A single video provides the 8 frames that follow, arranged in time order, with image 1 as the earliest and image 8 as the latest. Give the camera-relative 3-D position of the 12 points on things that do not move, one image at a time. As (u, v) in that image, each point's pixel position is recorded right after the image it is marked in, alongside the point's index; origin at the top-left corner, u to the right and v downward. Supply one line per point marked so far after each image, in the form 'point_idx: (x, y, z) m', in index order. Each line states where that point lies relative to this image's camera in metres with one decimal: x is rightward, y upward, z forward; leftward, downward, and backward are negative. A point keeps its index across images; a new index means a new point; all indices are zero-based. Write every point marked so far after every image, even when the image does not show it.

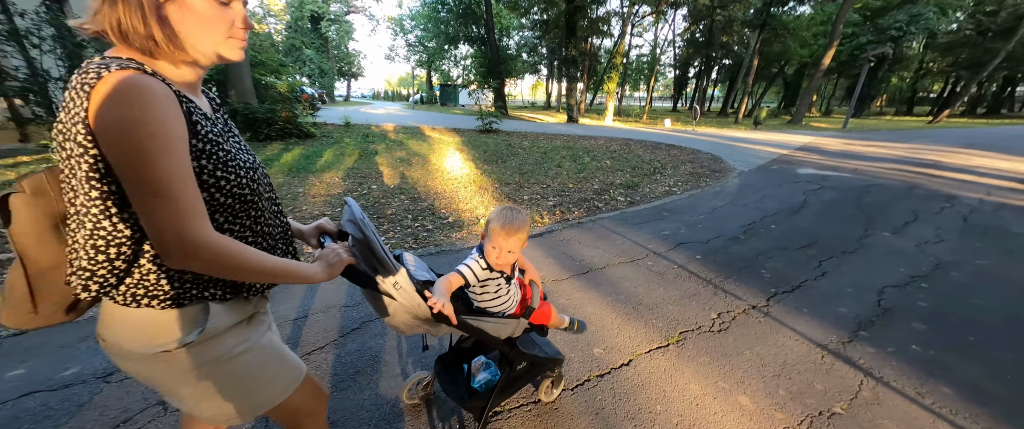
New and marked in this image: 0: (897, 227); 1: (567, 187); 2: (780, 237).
0: (+5.3, -0.2, +4.6) m
1: (+1.2, +0.6, +7.2) m
2: (+3.4, -0.3, +4.3) m
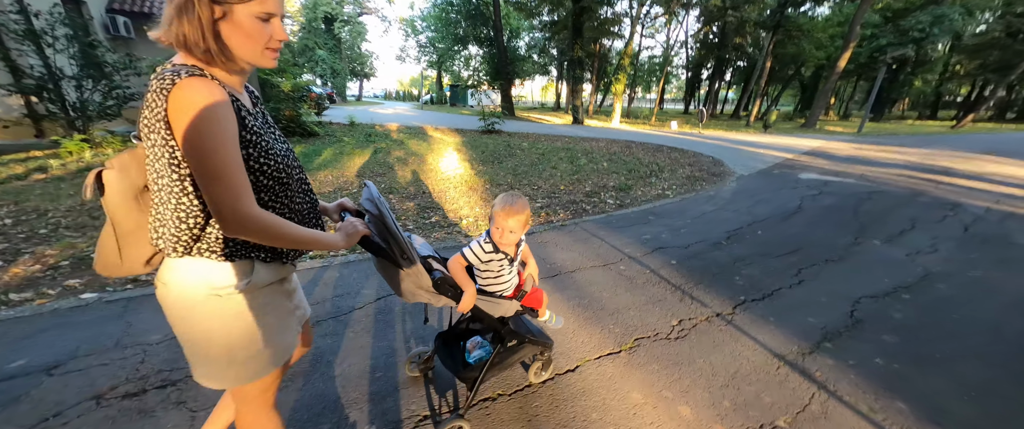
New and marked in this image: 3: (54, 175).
0: (+5.1, -0.3, +4.5) m
1: (+1.0, +0.6, +7.1) m
2: (+3.2, -0.4, +4.2) m
3: (-8.0, +0.7, +5.8) m
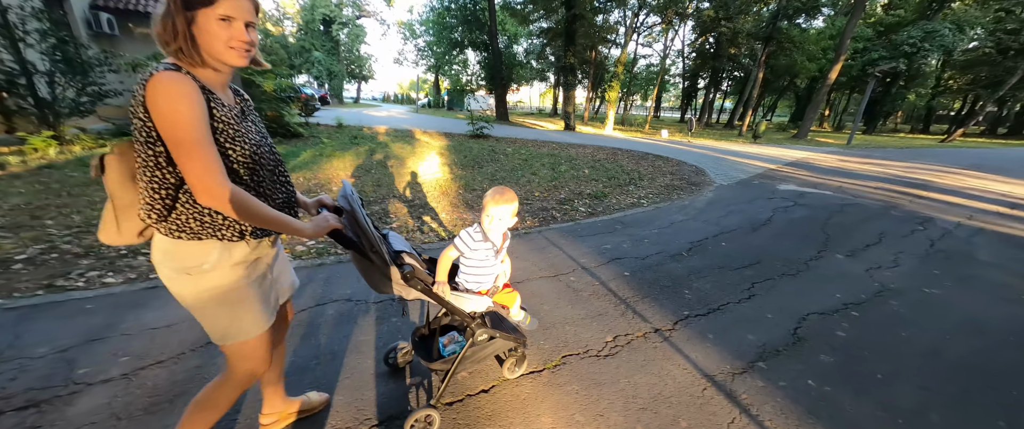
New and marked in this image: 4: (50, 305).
0: (+4.5, -0.5, +4.4) m
1: (+0.4, +0.4, +7.0) m
2: (+2.6, -0.5, +4.1) m
3: (-8.6, +0.7, +5.7) m
4: (-3.3, -0.6, +2.4) m
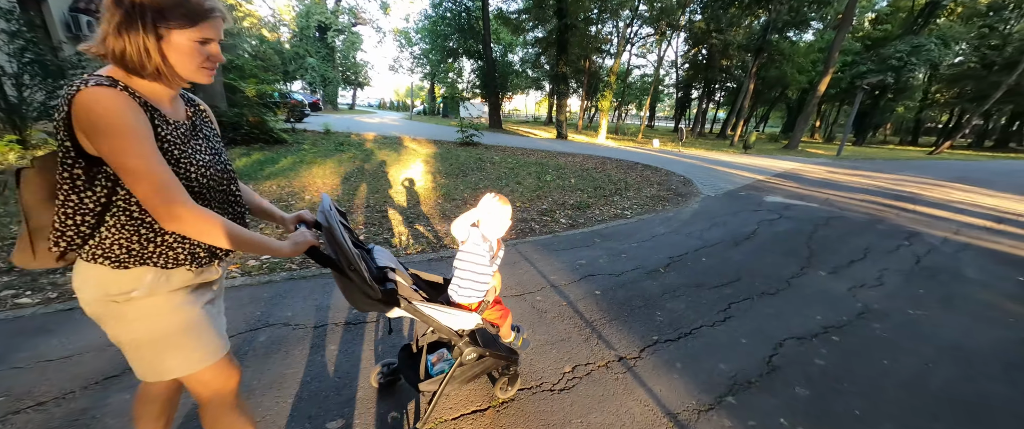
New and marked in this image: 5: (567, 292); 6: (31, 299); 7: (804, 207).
0: (+4.2, -0.7, +4.3) m
1: (0.0, +0.2, +6.9) m
2: (+2.2, -0.7, +3.9) m
3: (-8.9, +0.6, +5.4) m
4: (-3.6, -0.7, +2.1) m
5: (+0.6, -0.8, +3.3) m
6: (-3.8, -0.7, +2.6) m
7: (+6.3, +0.2, +7.2) m
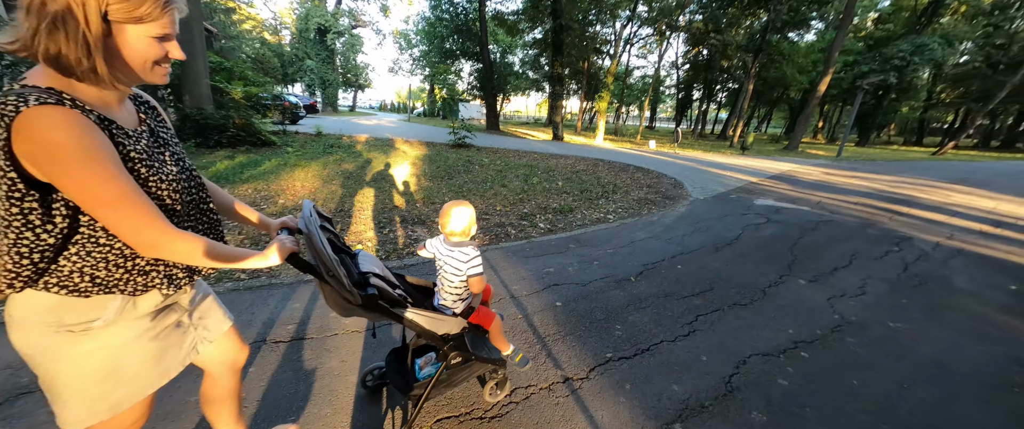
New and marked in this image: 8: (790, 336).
0: (+3.7, -0.7, +4.1) m
1: (-0.4, +0.1, +6.7) m
2: (+1.8, -0.8, +3.8) m
3: (-9.3, +0.5, +5.3) m
4: (-4.1, -0.8, +2.0) m
5: (+0.1, -0.8, +3.2) m
6: (-4.2, -0.7, +2.5) m
7: (+5.9, +0.1, +7.0) m
8: (+2.4, -1.0, +2.9) m
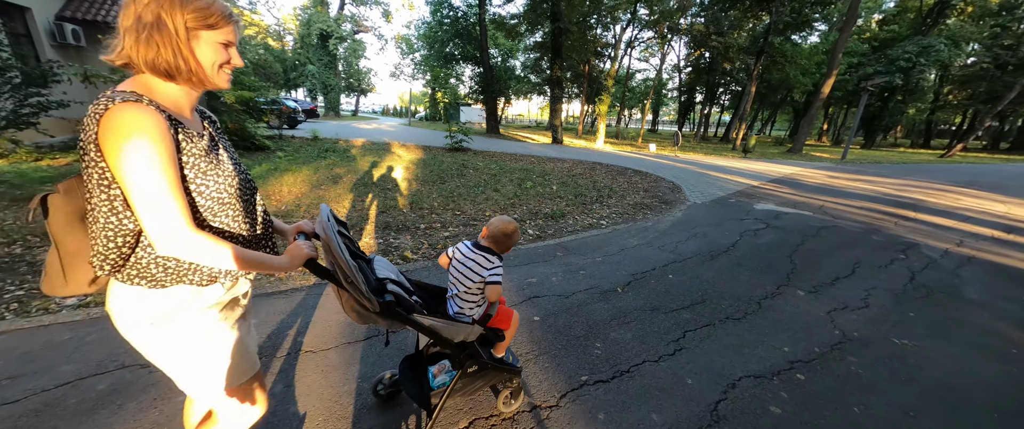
0: (+3.5, -0.8, +3.8) m
1: (-0.6, 0.0, +6.5) m
2: (+1.6, -0.8, +3.5) m
3: (-9.5, +0.4, +5.2) m
4: (-4.3, -0.9, +1.8) m
5: (-0.1, -0.9, +2.9) m
6: (-4.4, -0.8, +2.3) m
7: (+5.7, 0.0, +6.7) m
8: (+2.2, -1.1, +2.6) m
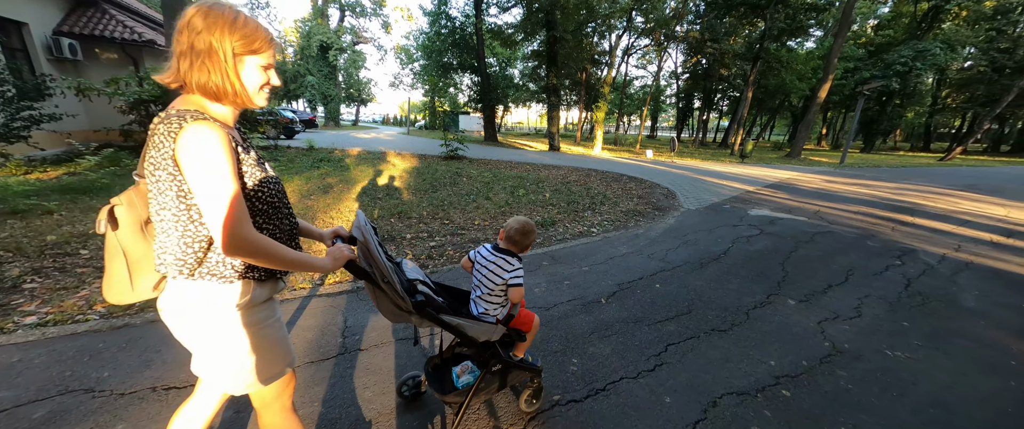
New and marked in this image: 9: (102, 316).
0: (+3.3, -0.9, +3.7) m
1: (-0.8, -0.2, +6.4) m
2: (+1.4, -0.9, +3.4) m
3: (-9.8, +0.2, +5.2) m
4: (-4.5, -1.0, +1.7) m
5: (-0.3, -1.0, +2.8) m
6: (-4.6, -0.9, +2.2) m
7: (+5.5, -0.1, +6.6) m
8: (+2.0, -1.2, +2.5) m
9: (-3.6, -0.9, +3.0) m
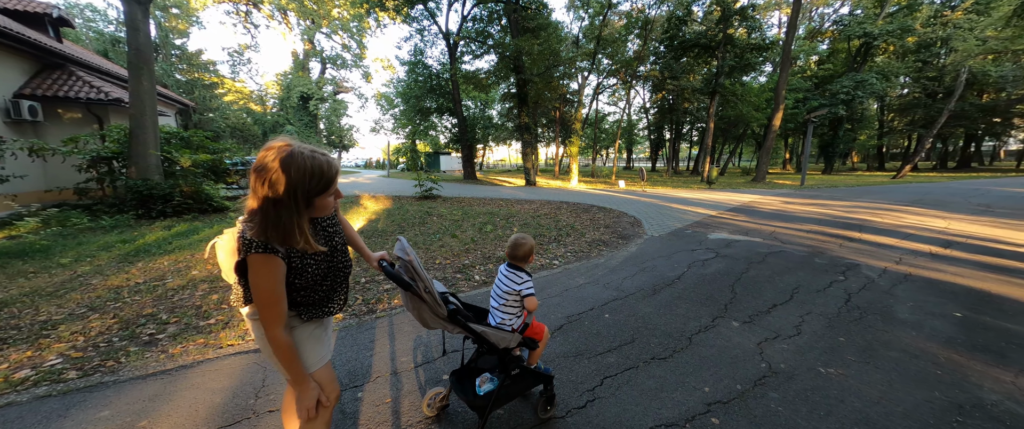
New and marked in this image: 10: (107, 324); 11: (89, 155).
0: (+2.7, -1.1, +3.7) m
1: (-1.5, -0.9, +6.3) m
2: (+0.8, -1.2, +3.4) m
3: (-10.4, -0.9, +4.7) m
4: (-5.0, -1.4, +1.4) m
5: (-0.8, -1.3, +2.7) m
6: (-5.2, -1.4, +1.9) m
7: (+4.8, -0.6, +6.8) m
8: (+1.4, -1.3, +2.4) m
9: (-4.1, -1.4, +2.7) m
10: (-4.5, -1.2, +3.8) m
11: (-10.9, +1.6, +8.6) m
